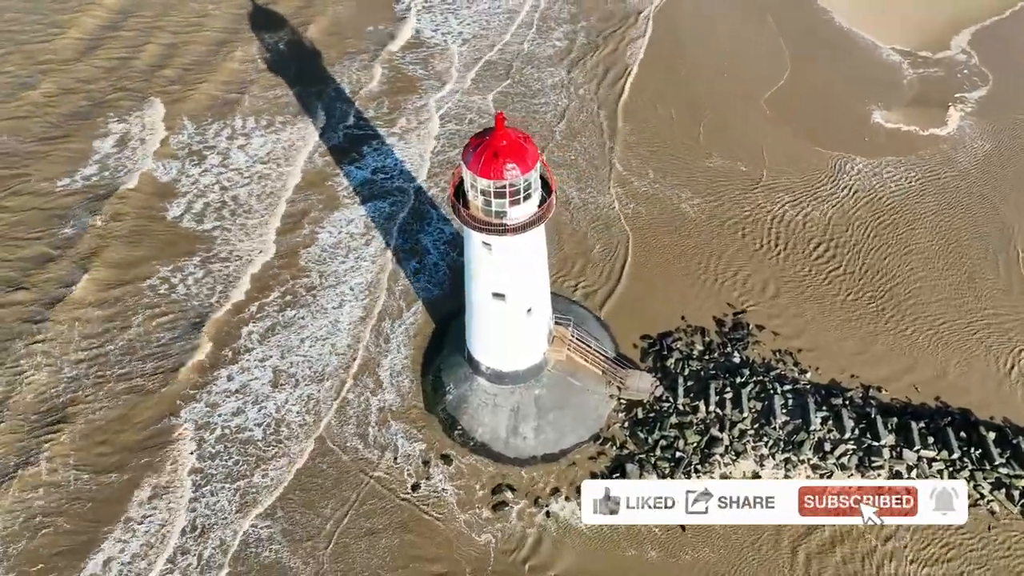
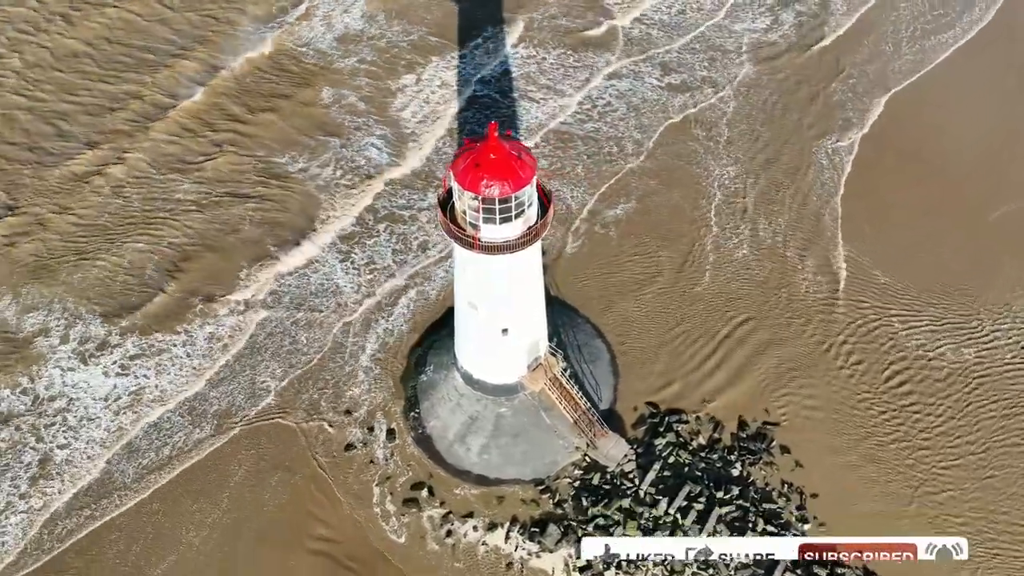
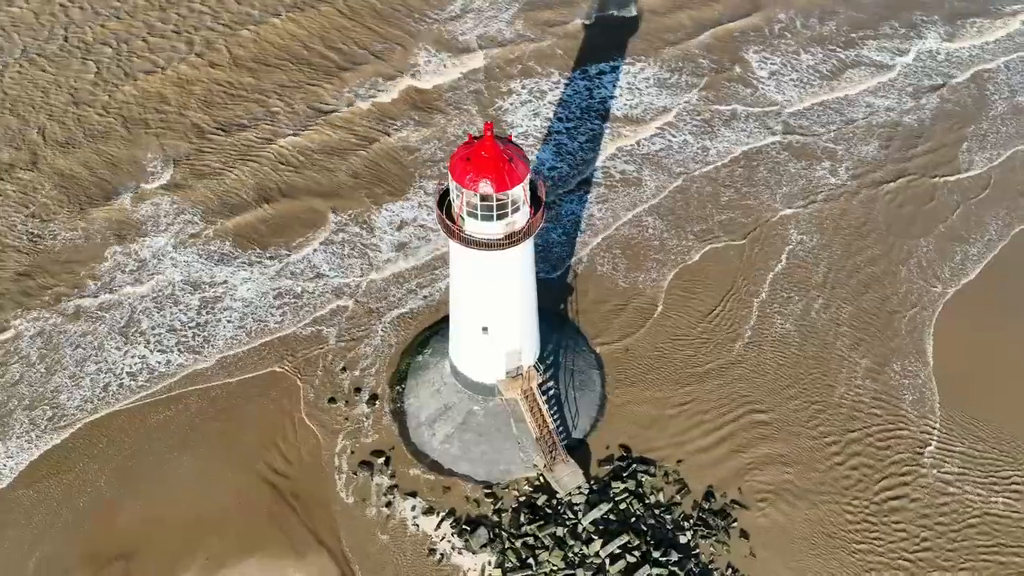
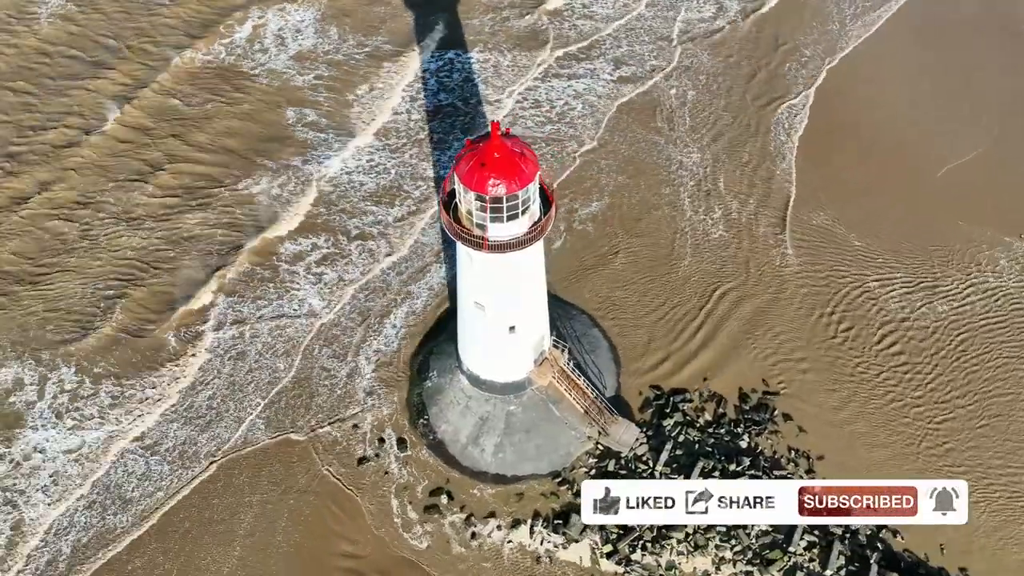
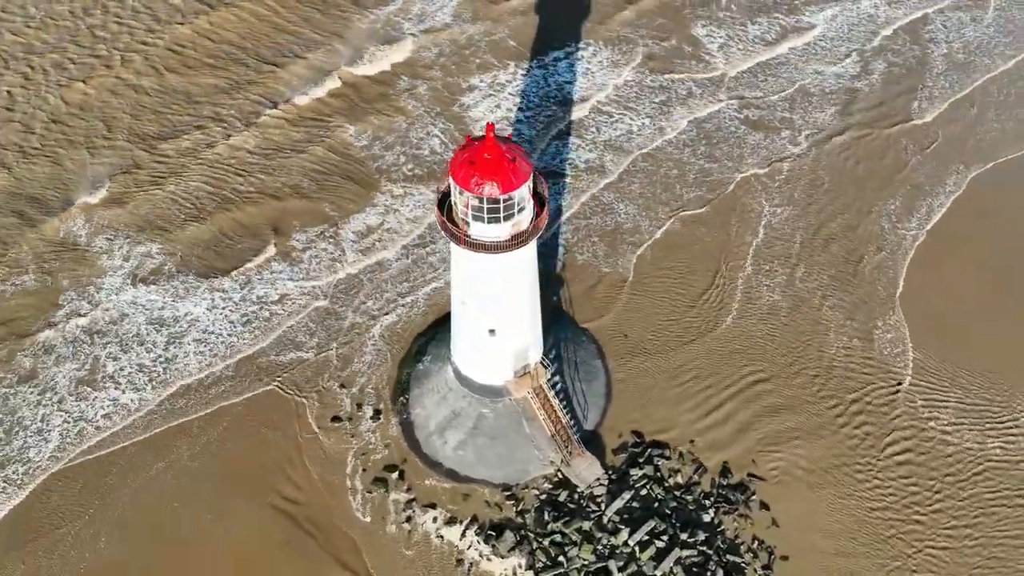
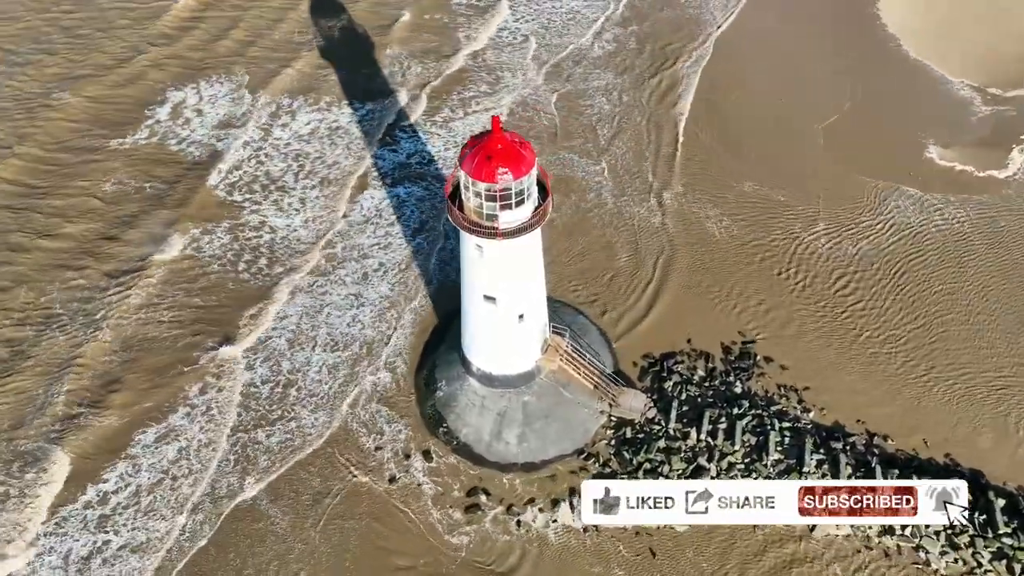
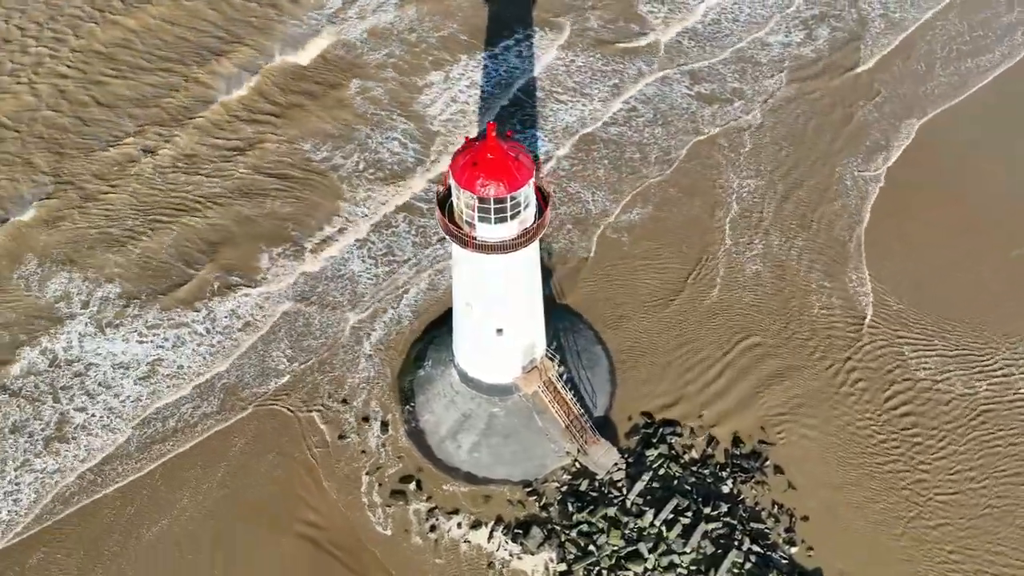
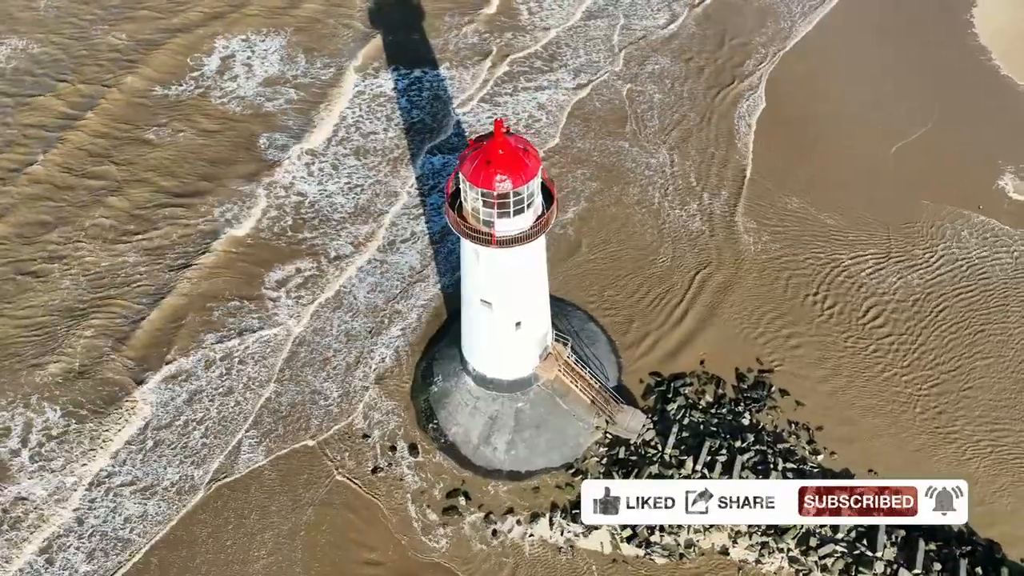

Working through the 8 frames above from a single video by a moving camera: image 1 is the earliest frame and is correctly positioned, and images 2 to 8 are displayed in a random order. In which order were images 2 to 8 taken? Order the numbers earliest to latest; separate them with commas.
6, 8, 4, 2, 7, 5, 3
